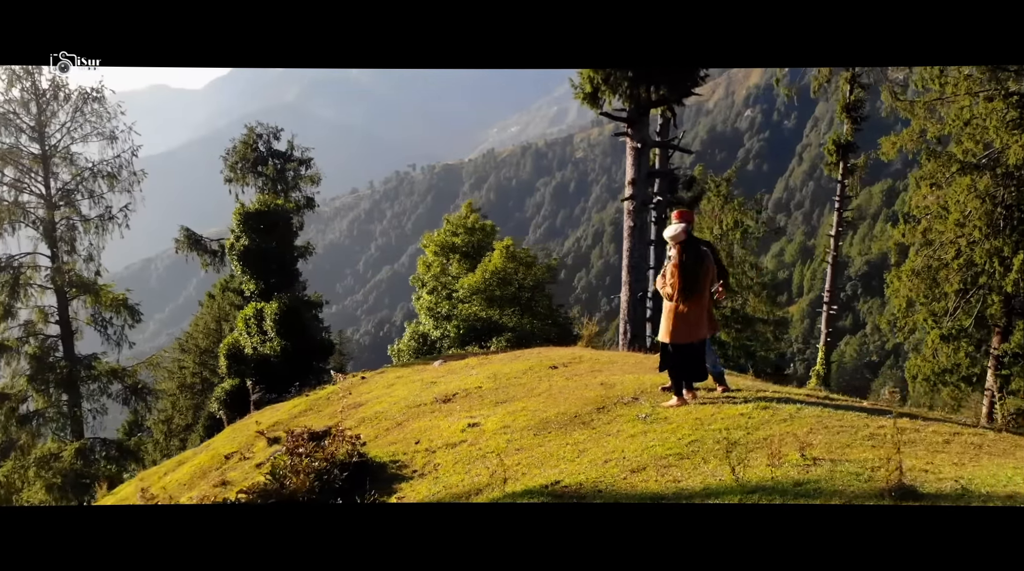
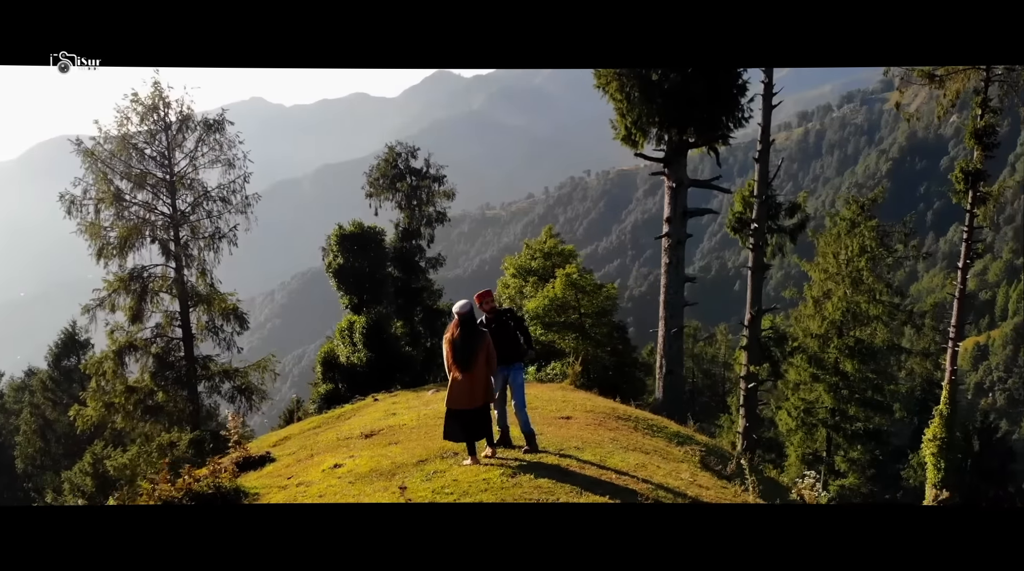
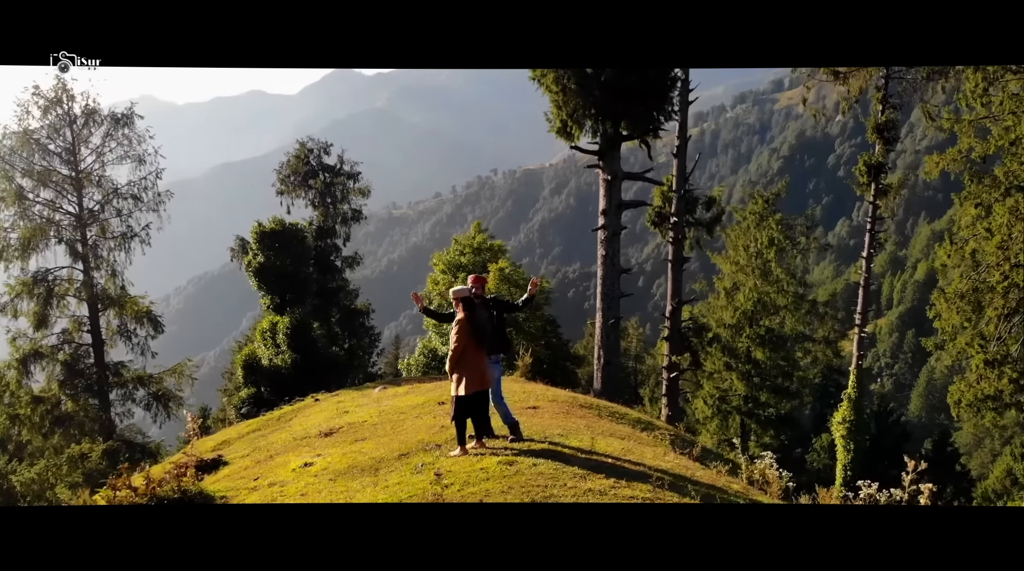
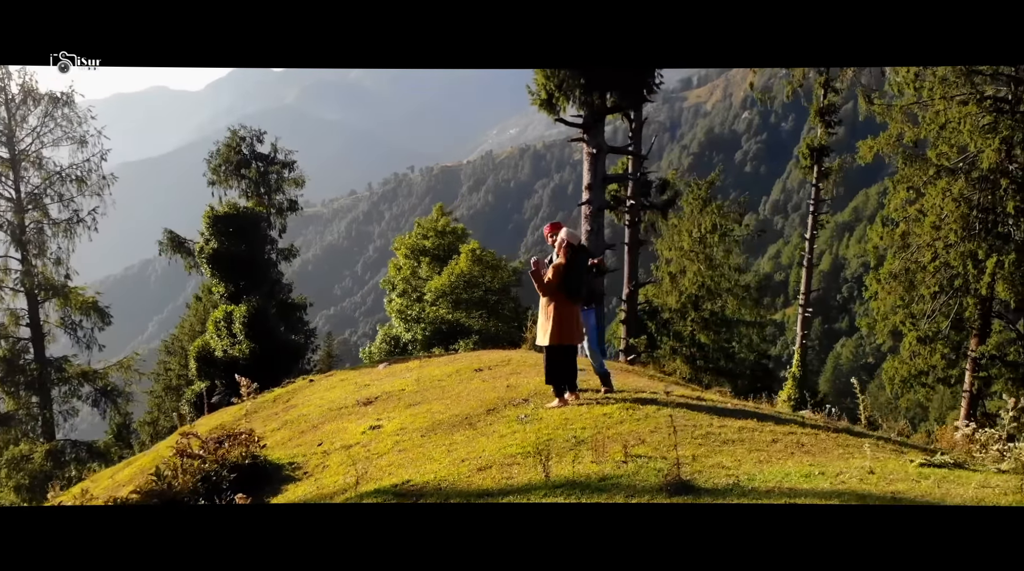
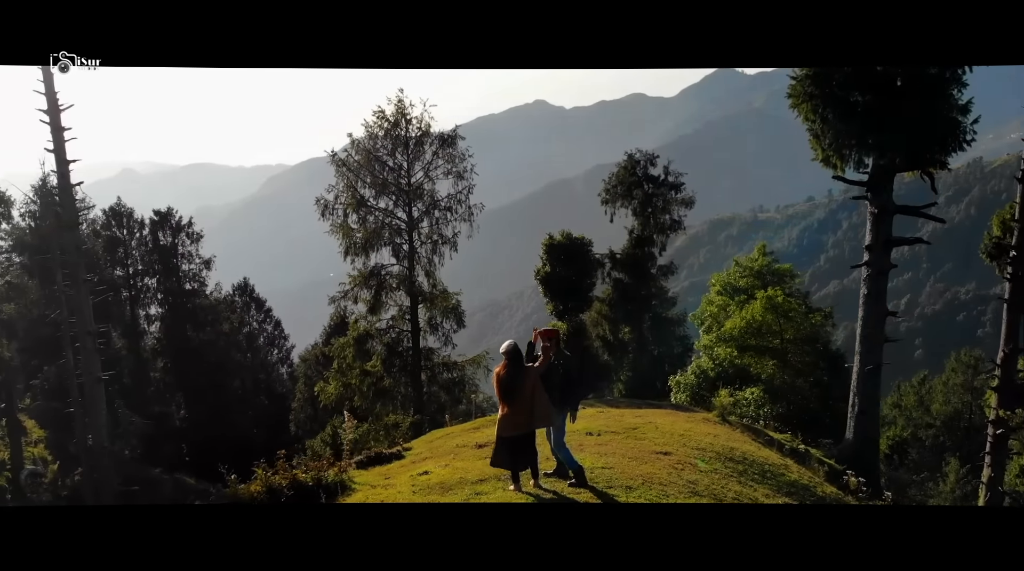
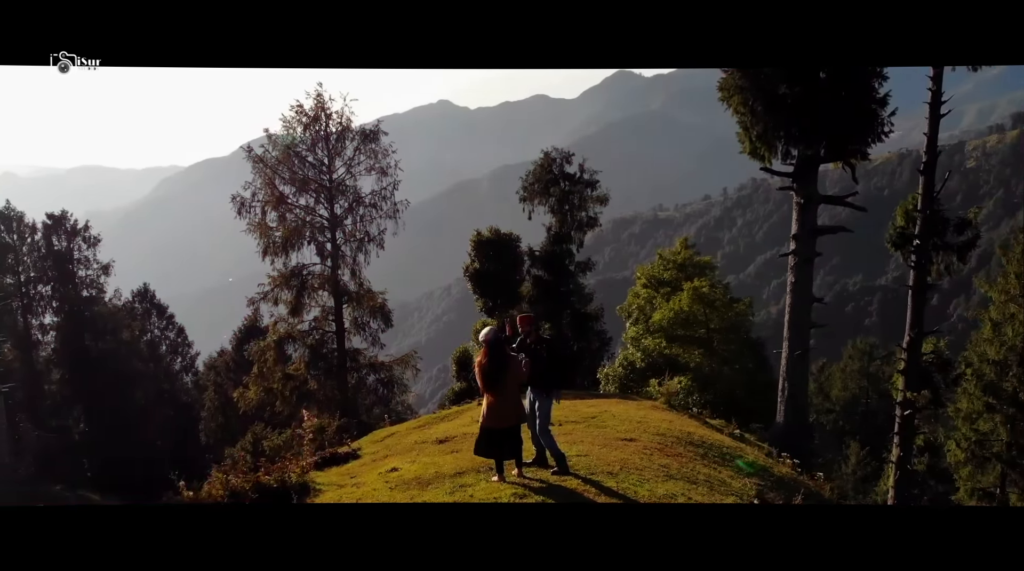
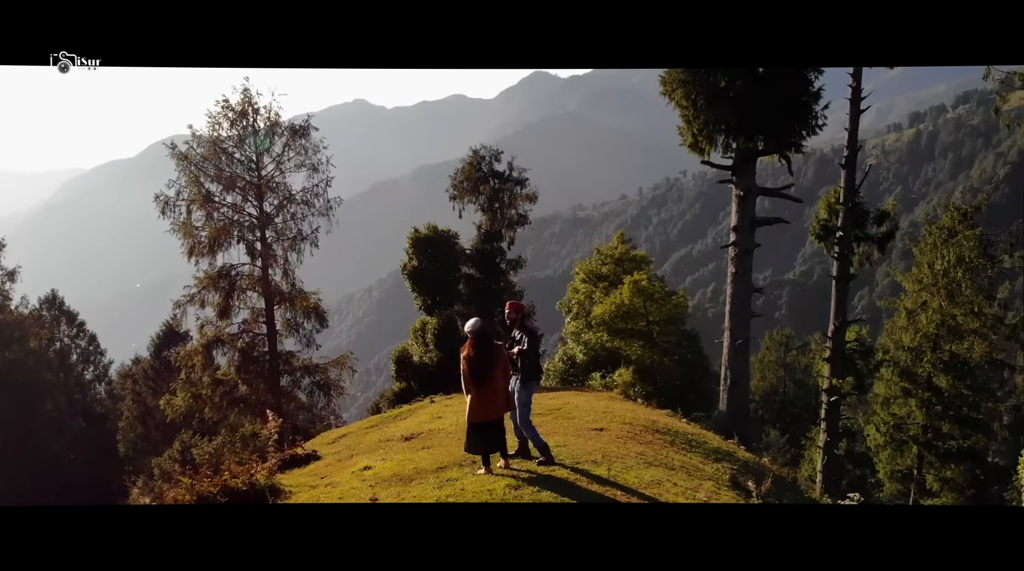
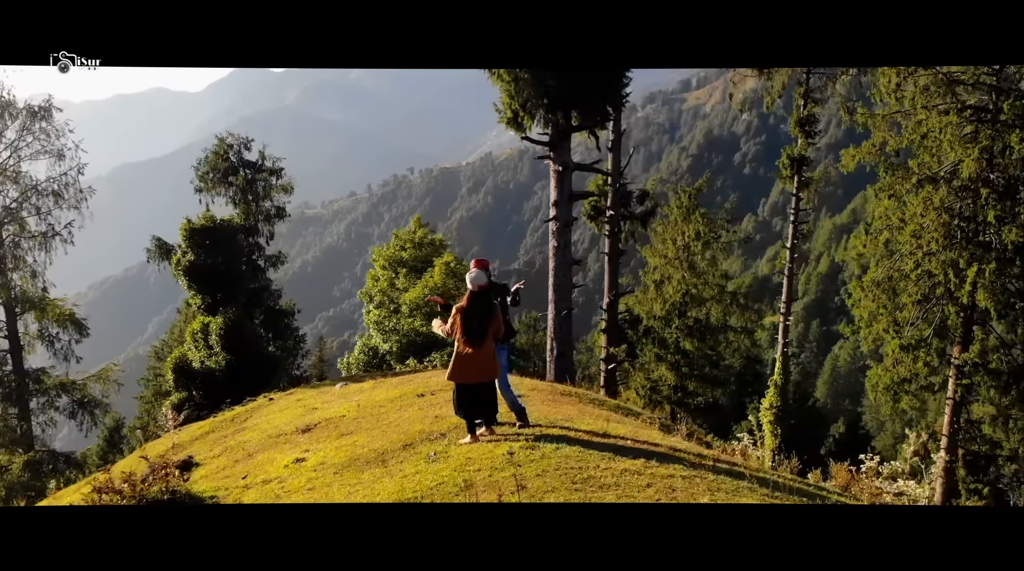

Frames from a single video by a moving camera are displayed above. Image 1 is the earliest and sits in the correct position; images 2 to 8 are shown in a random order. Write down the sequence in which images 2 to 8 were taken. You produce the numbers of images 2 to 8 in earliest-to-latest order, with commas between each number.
4, 8, 3, 2, 7, 6, 5
